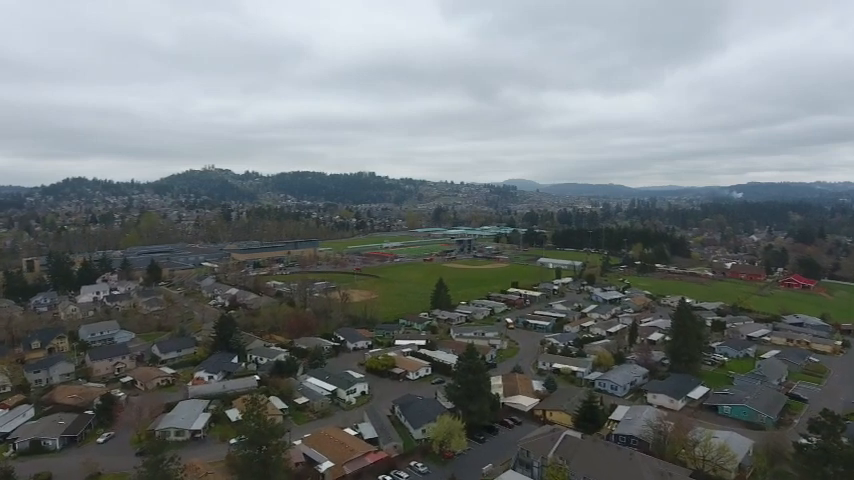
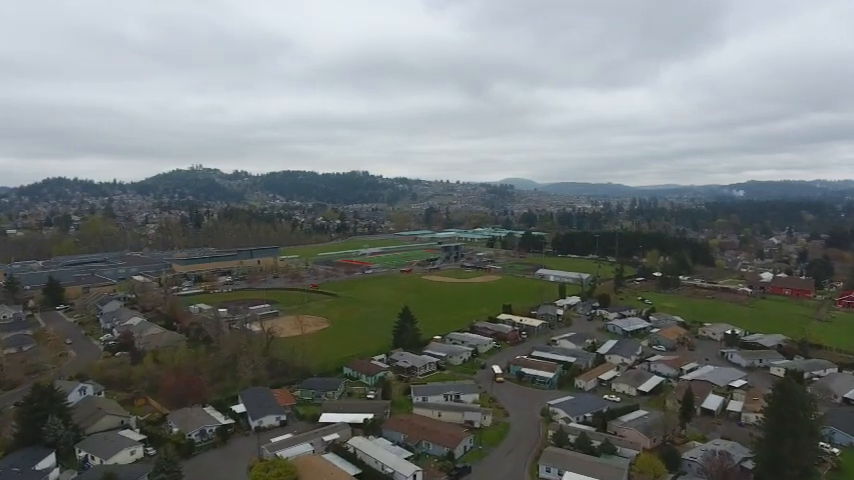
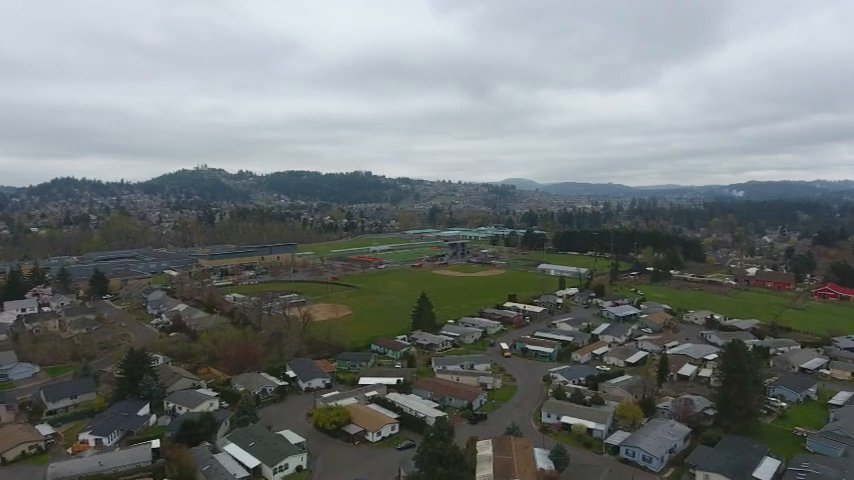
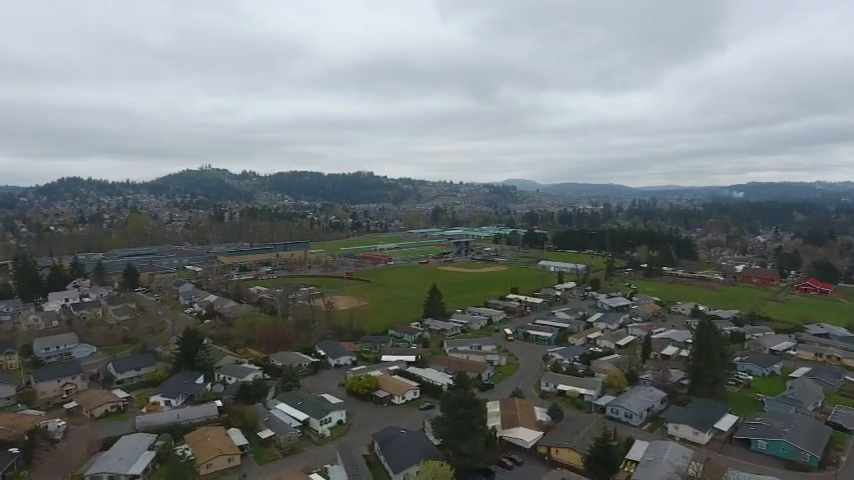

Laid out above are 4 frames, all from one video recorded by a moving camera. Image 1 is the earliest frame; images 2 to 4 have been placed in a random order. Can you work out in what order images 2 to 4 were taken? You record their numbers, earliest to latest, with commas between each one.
4, 3, 2
